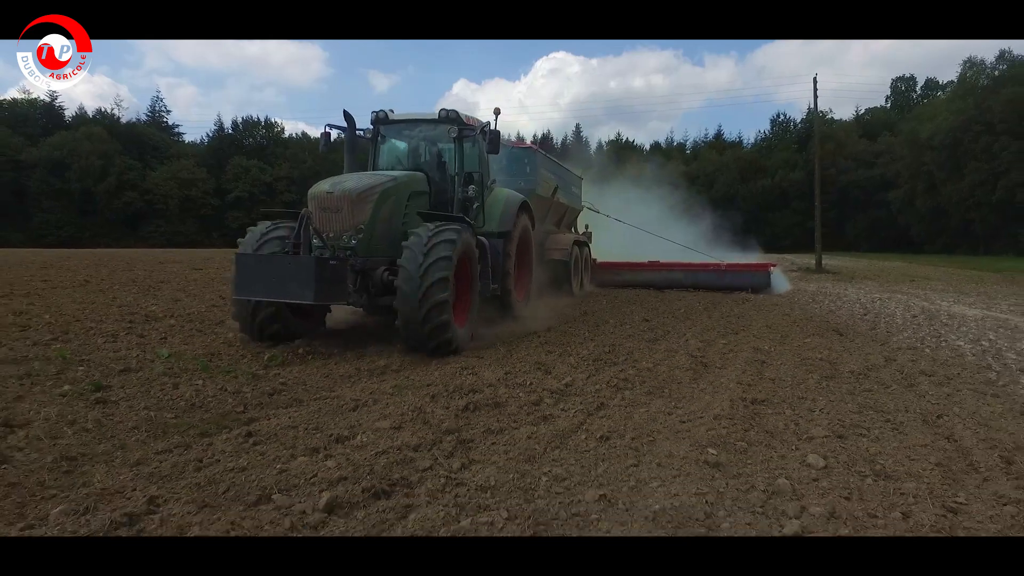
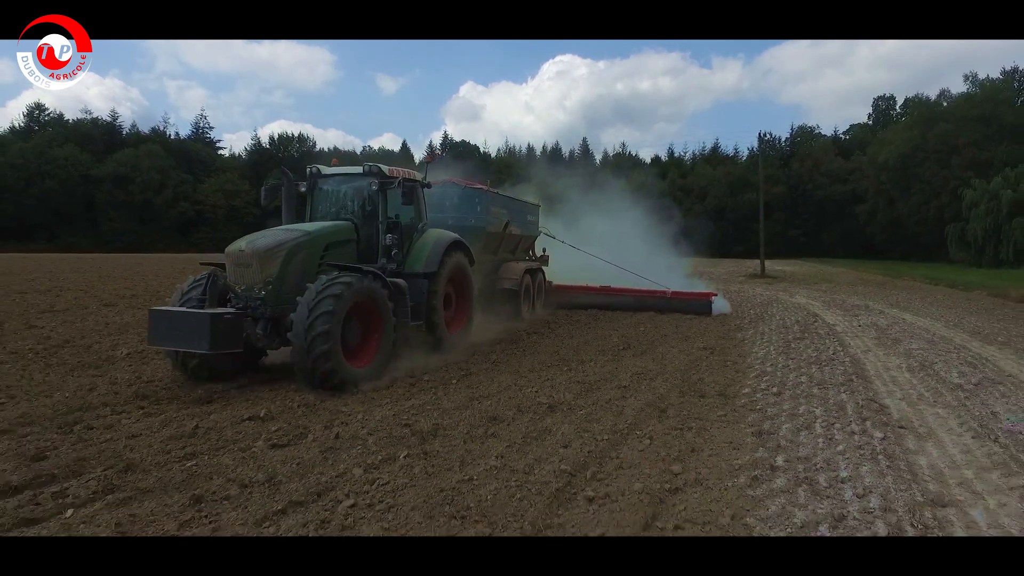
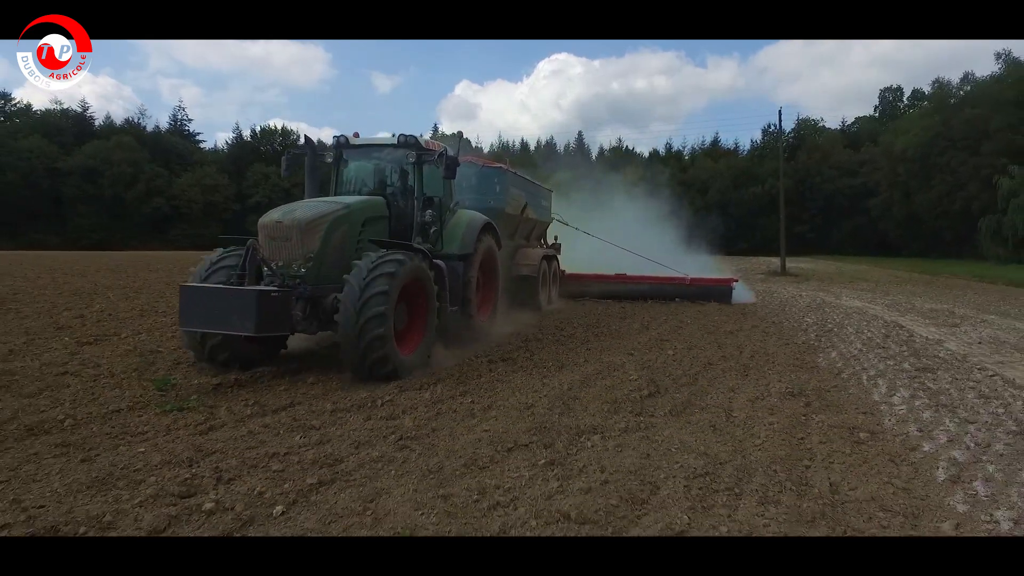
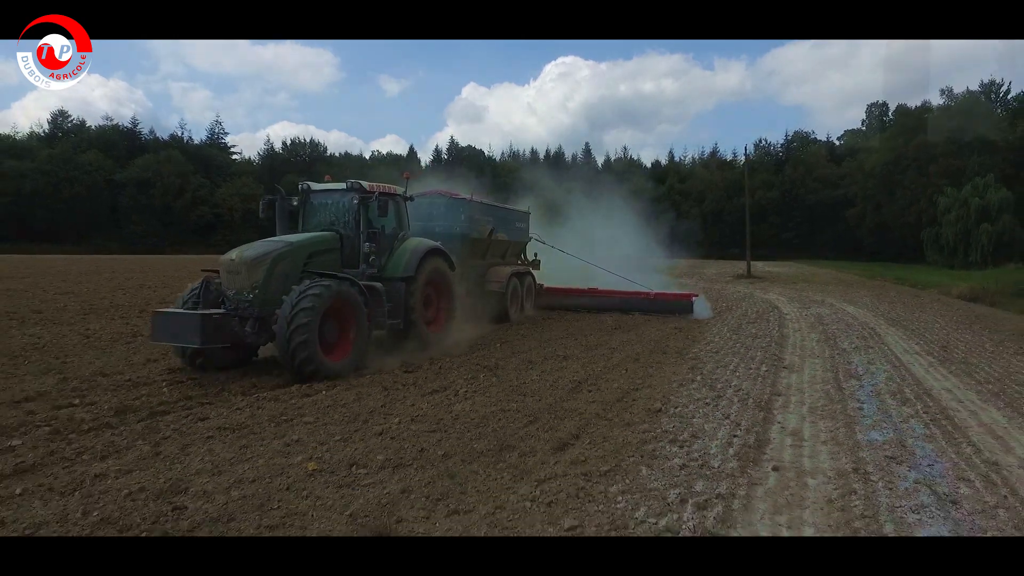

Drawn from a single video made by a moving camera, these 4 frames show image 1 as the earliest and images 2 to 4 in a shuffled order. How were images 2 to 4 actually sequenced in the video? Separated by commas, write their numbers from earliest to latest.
3, 2, 4
